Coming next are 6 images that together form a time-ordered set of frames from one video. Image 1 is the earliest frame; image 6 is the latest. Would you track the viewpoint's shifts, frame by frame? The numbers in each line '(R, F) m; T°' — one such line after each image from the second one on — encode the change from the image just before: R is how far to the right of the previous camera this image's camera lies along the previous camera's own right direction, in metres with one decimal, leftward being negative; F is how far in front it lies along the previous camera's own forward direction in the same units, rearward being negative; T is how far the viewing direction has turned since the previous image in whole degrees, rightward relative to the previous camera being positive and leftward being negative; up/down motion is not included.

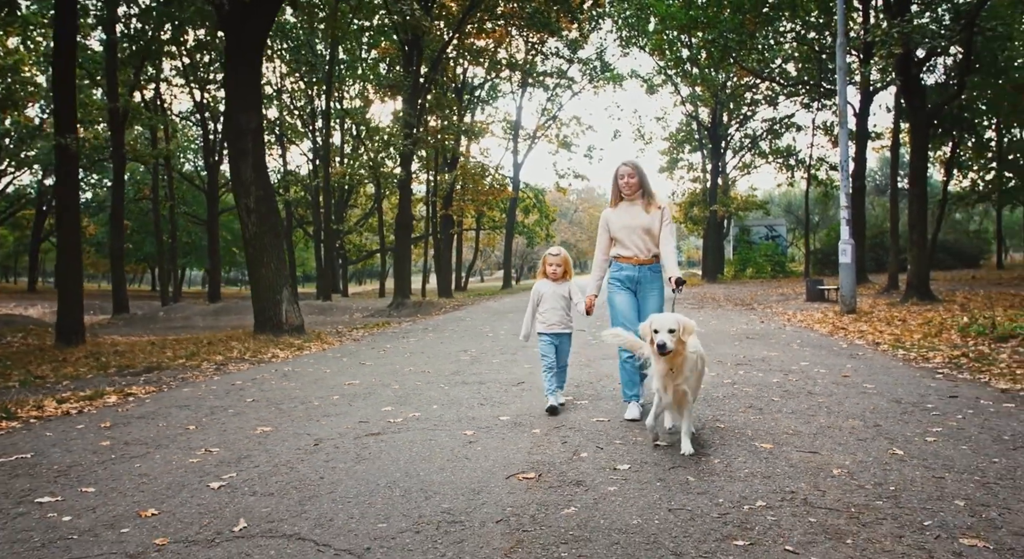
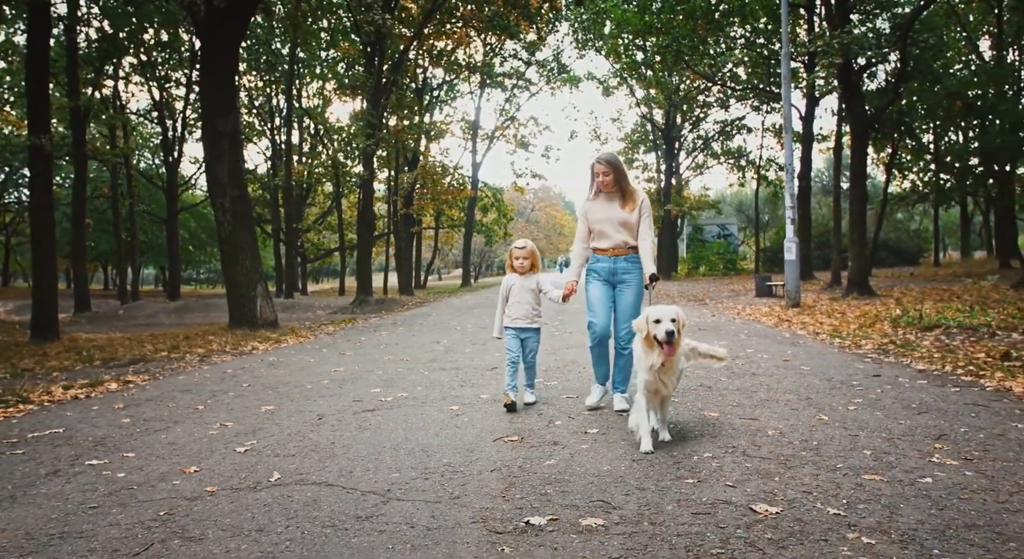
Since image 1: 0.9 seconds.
(-0.2, -0.7) m; +3°
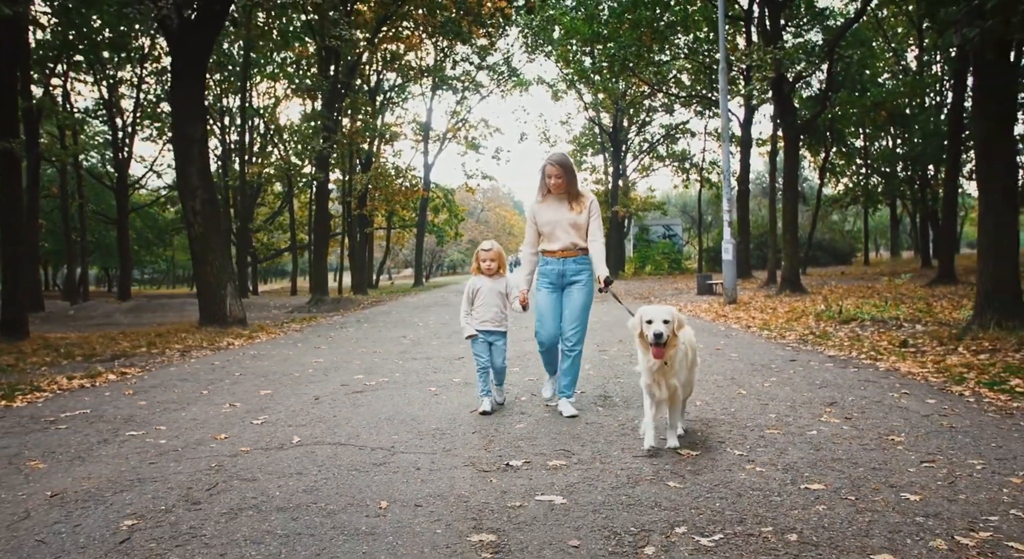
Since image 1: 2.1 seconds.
(-0.2, -1.0) m; +4°
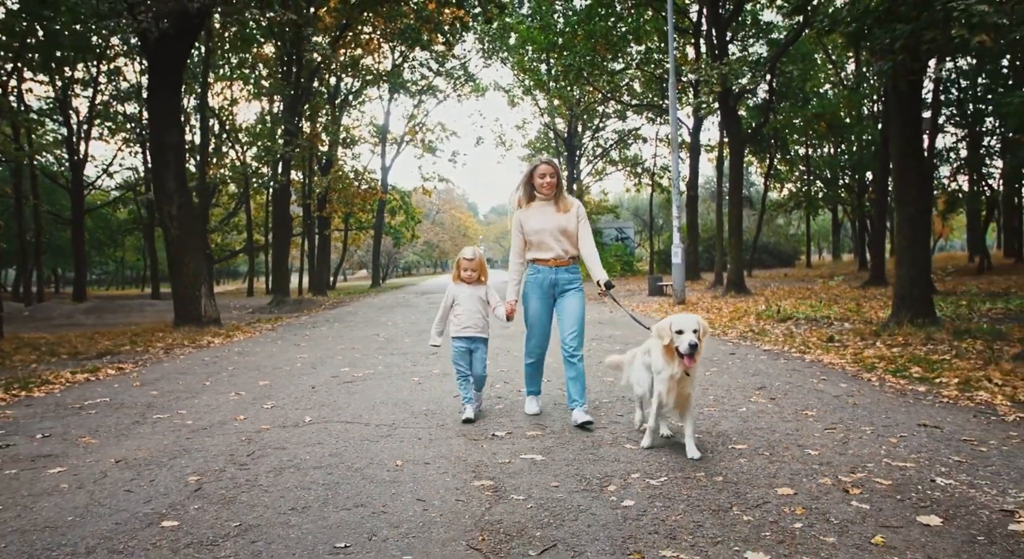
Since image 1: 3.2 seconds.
(-0.2, -0.9) m; +4°
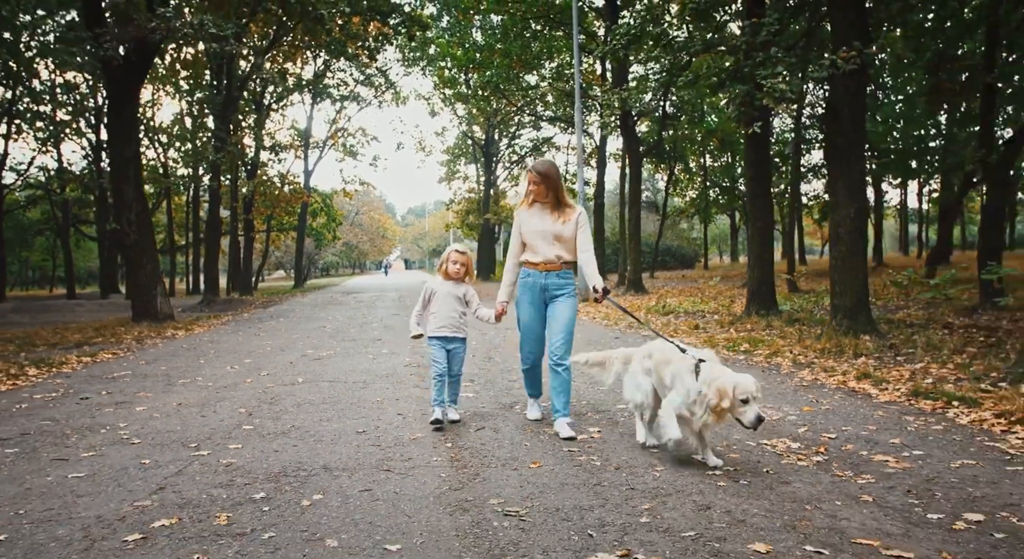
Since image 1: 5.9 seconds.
(-0.2, -2.4) m; +6°
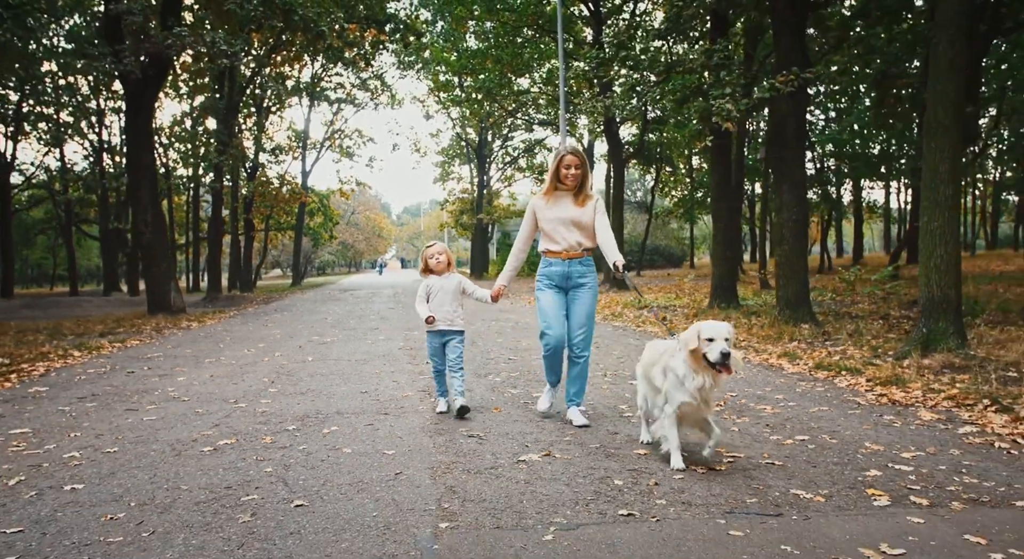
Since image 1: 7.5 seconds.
(+0.2, -1.4) m; 0°
